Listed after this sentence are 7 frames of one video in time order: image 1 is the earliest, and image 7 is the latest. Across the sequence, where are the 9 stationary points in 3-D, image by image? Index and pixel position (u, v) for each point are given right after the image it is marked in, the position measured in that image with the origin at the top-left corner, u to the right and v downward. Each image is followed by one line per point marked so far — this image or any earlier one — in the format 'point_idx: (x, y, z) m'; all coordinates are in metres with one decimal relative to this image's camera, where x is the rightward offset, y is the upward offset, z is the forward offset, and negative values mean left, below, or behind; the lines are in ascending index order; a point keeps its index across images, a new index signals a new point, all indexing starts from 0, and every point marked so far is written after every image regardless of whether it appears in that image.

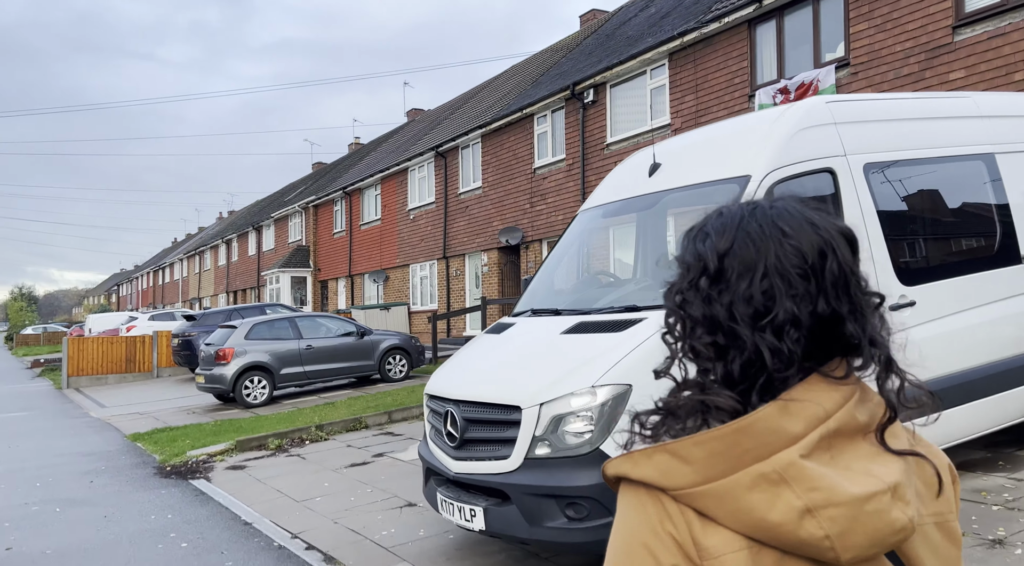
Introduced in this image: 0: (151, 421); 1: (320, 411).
0: (-6.0, -2.3, +11.8) m
1: (-3.0, -2.0, +10.9) m
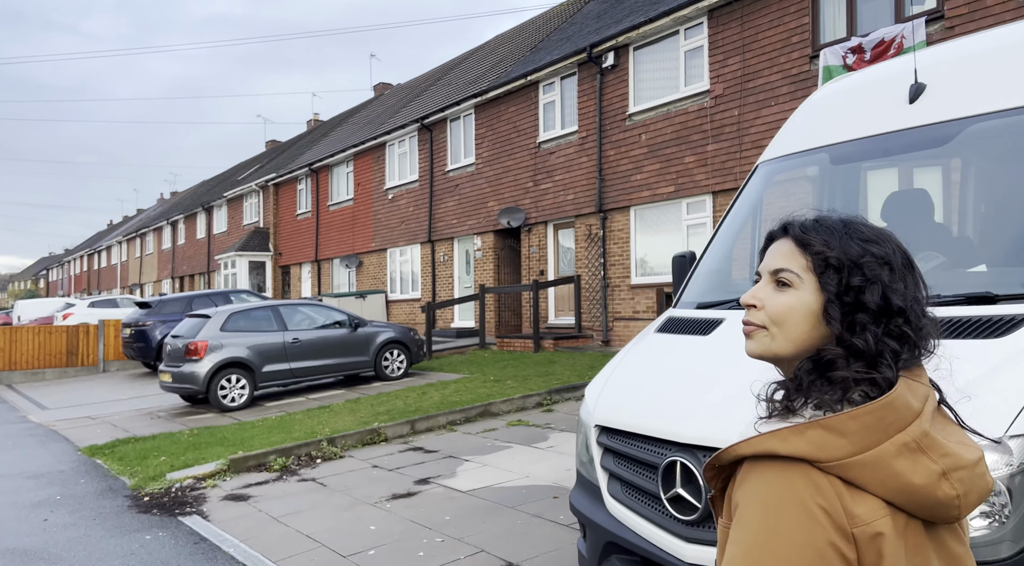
0: (-5.6, -2.0, +9.9) m
1: (-2.6, -1.7, +9.2) m
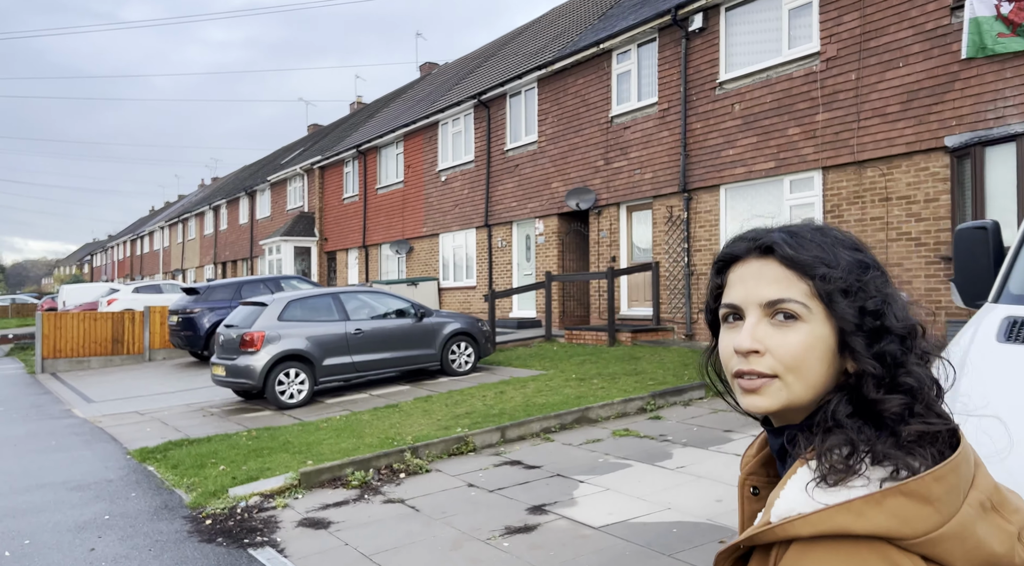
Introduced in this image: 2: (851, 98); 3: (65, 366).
0: (-4.5, -1.8, +9.1) m
1: (-1.5, -1.6, +8.2) m
2: (+4.6, +2.5, +9.6) m
3: (-10.1, -1.9, +16.2) m
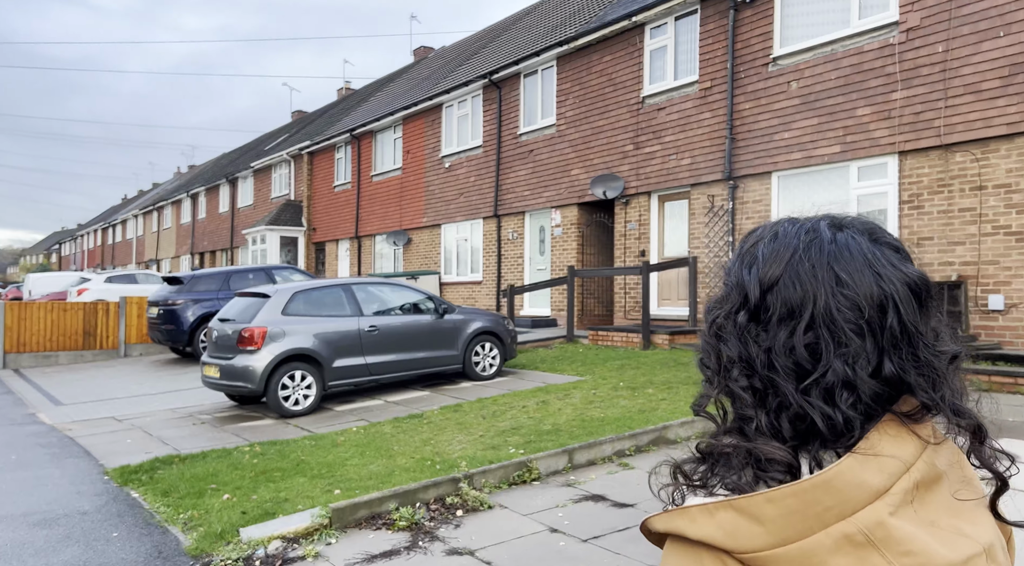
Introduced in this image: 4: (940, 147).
0: (-4.0, -1.7, +7.7) m
1: (-1.0, -1.5, +7.0) m
2: (+5.1, +2.5, +8.5) m
3: (-9.9, -1.6, +14.6) m
4: (+5.1, +1.6, +8.5) m
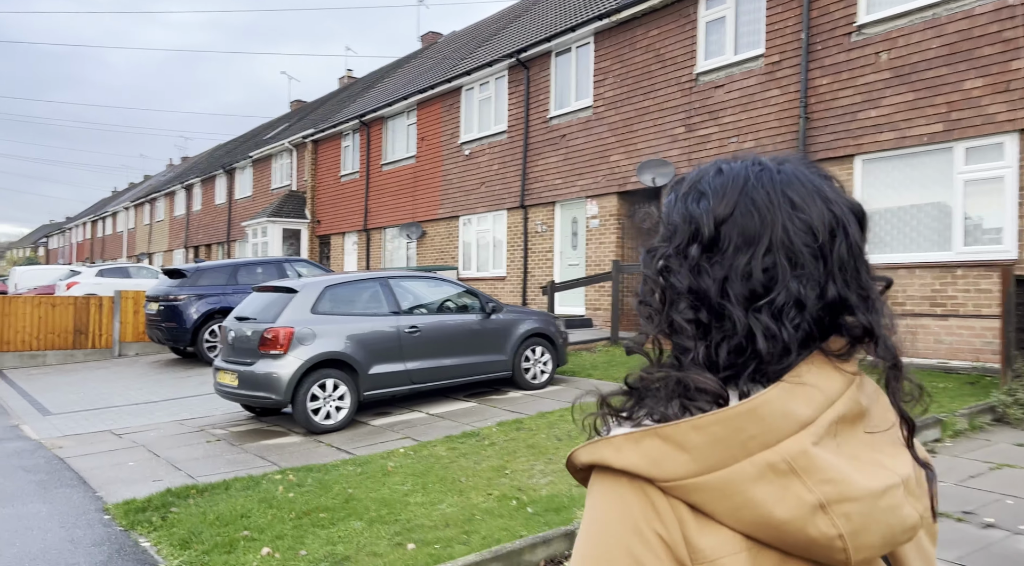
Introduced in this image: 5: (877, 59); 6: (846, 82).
0: (-3.4, -1.6, +6.5) m
1: (-0.3, -1.4, +5.8) m
2: (+5.8, +2.5, +7.4) m
3: (-9.3, -1.5, +13.3) m
4: (+5.8, +1.6, +7.3) m
5: (+4.6, +2.8, +9.0) m
6: (+4.4, +2.6, +9.4) m
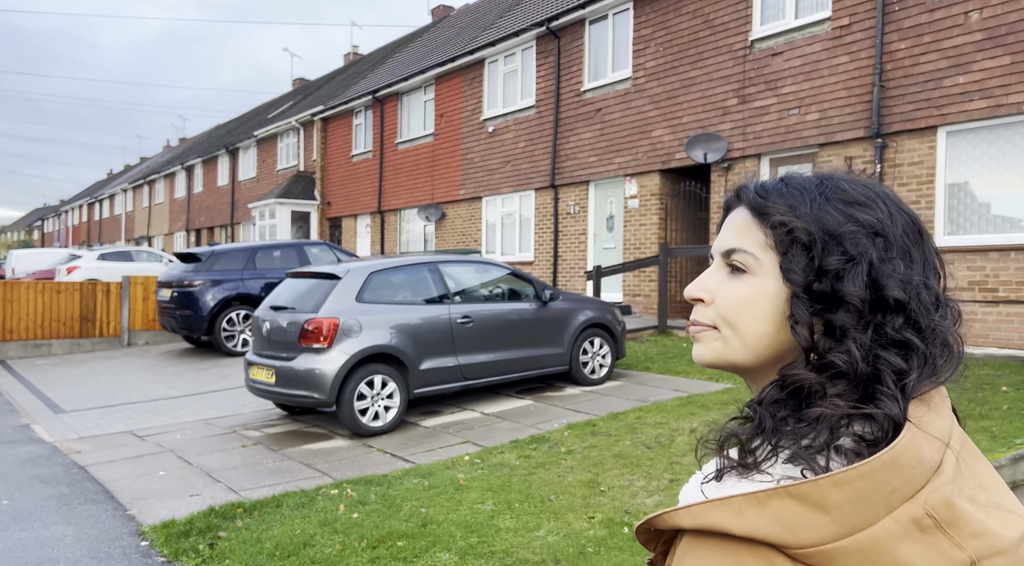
0: (-2.7, -1.5, +5.7) m
1: (+0.3, -1.3, +5.0) m
2: (+6.4, +2.7, +6.6) m
3: (-8.7, -1.2, +12.5) m
4: (+6.4, +1.8, +6.5) m
5: (+5.2, +3.0, +8.2) m
6: (+5.0, +2.8, +8.6) m
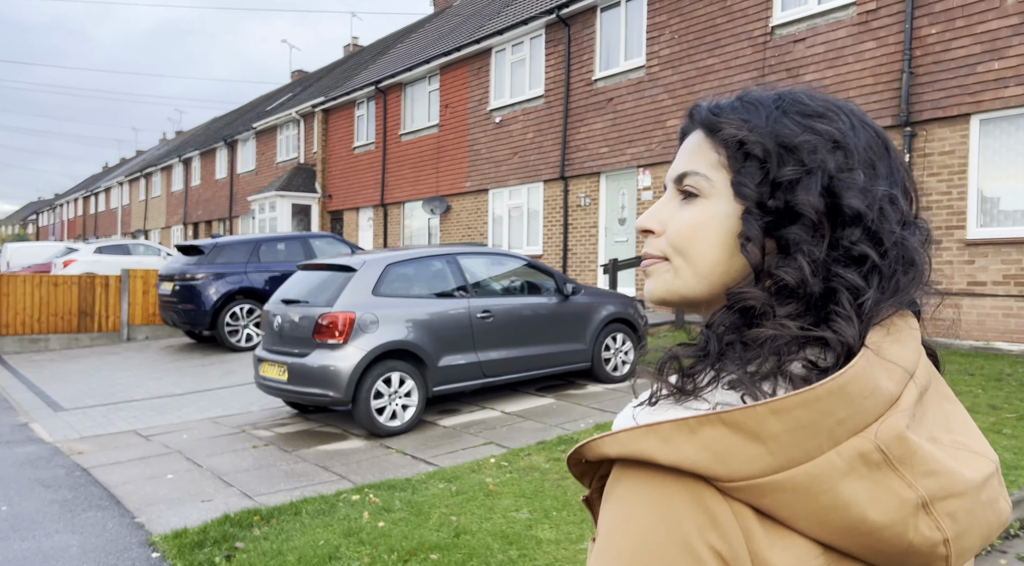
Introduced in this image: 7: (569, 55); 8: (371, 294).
0: (-2.5, -1.4, +5.4) m
1: (+0.6, -1.3, +4.8) m
2: (+6.6, +2.7, +6.3) m
3: (-8.5, -1.1, +12.2) m
4: (+6.6, +1.8, +6.3) m
5: (+5.4, +3.1, +7.9) m
6: (+5.2, +2.9, +8.3) m
7: (+1.1, +4.4, +13.7) m
8: (-1.2, -0.1, +6.2) m
